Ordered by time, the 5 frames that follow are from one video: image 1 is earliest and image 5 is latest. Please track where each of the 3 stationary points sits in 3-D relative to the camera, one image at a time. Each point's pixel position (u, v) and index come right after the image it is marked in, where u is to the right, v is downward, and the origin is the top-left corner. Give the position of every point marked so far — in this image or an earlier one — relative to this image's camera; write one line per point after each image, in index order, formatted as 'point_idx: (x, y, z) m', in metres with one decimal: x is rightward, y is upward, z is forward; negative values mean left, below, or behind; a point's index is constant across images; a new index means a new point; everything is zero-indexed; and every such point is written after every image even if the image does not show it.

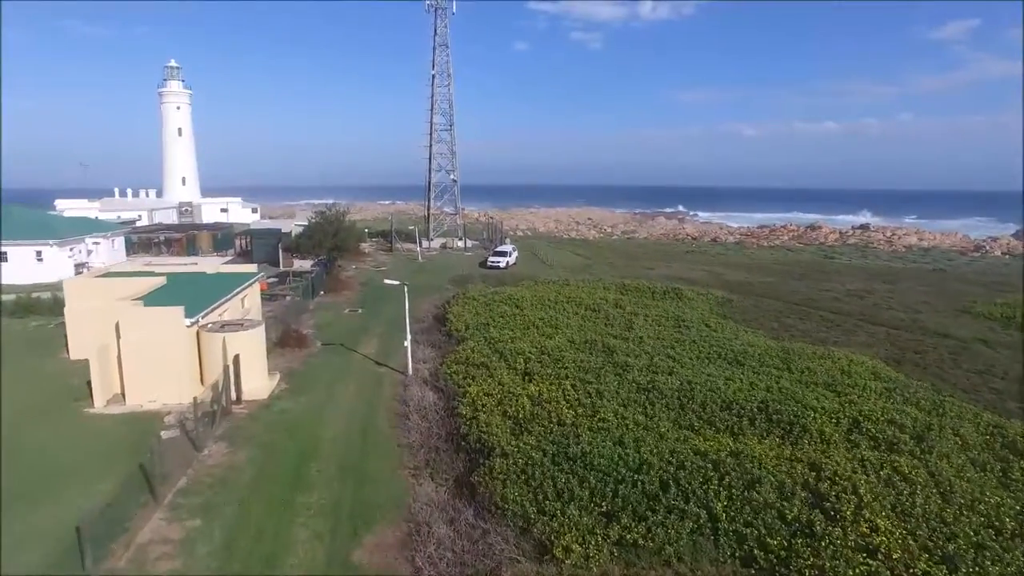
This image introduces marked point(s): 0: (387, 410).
0: (-3.1, -3.0, +13.8) m
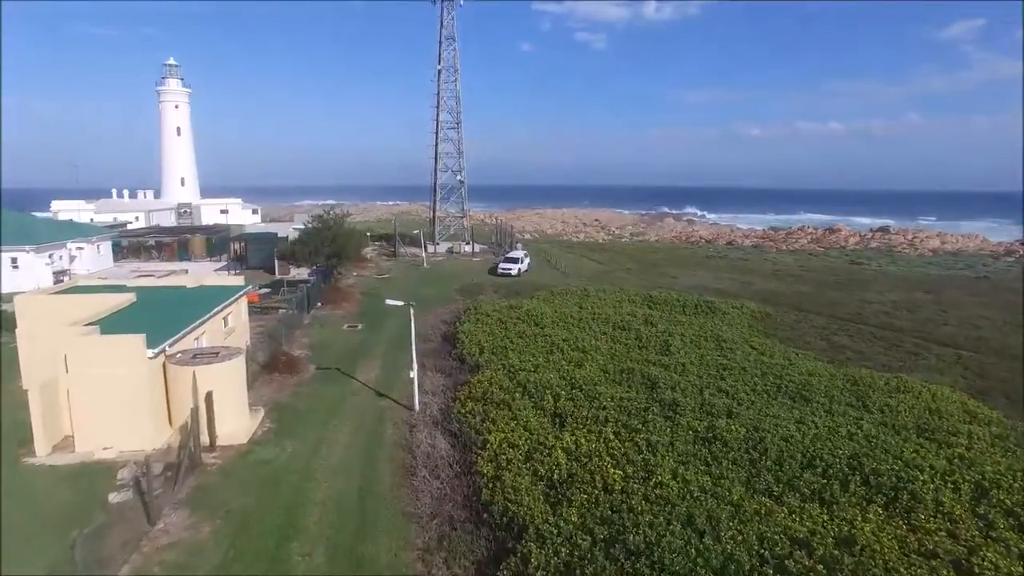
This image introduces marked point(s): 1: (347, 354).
0: (-2.5, -3.5, +11.5) m
1: (-5.5, -2.2, +18.7) m
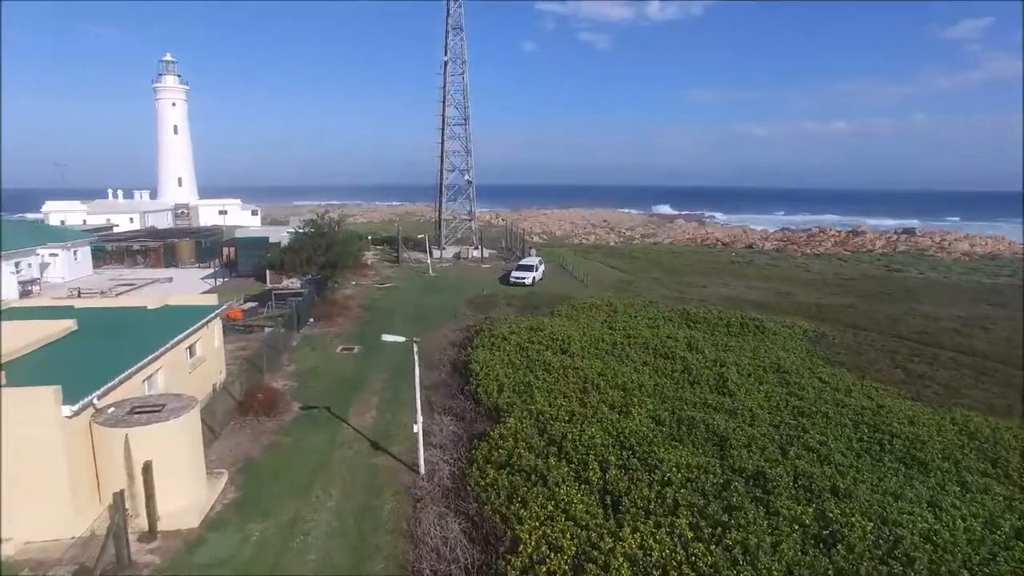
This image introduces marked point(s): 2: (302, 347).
0: (-1.9, -4.1, +8.5) m
1: (-4.9, -2.8, +15.8) m
2: (-7.4, -2.1, +19.8) m
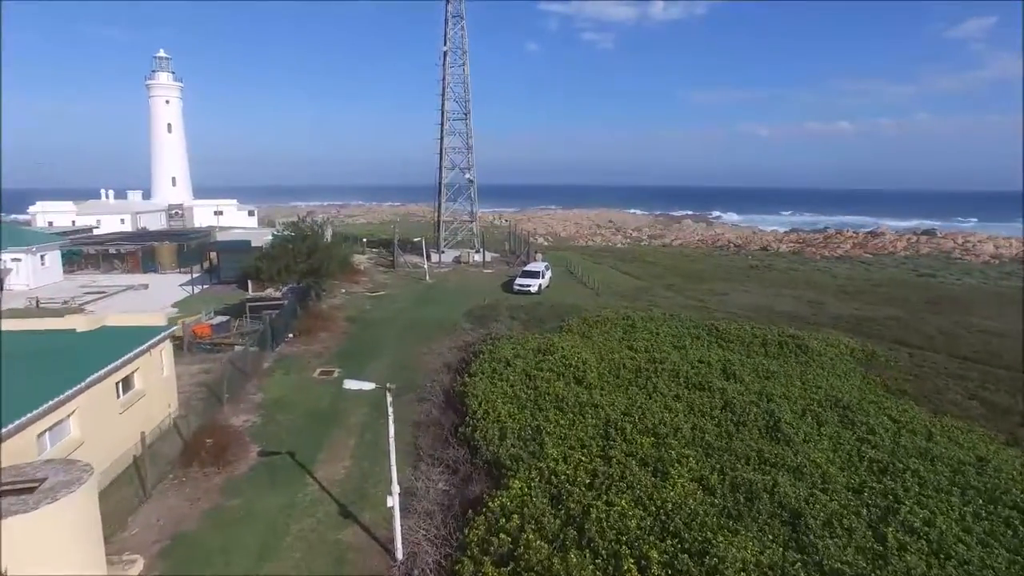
0: (-1.9, -4.5, +6.0) m
1: (-4.8, -3.2, +13.3) m
2: (-7.3, -2.5, +17.3) m
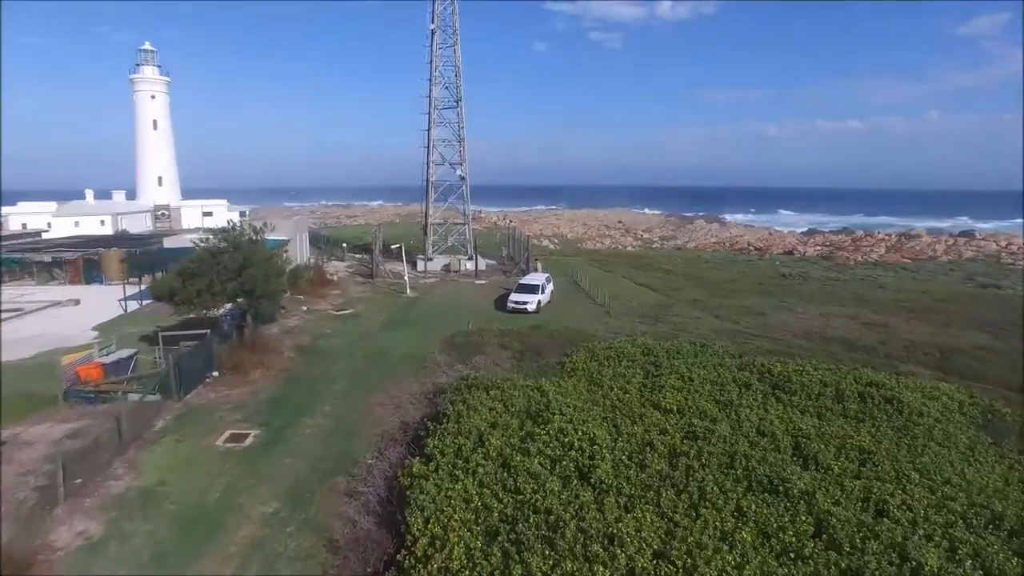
0: (-2.5, -5.2, +1.3) m
1: (-5.3, -3.9, +8.6) m
2: (-7.7, -3.2, +12.7) m
